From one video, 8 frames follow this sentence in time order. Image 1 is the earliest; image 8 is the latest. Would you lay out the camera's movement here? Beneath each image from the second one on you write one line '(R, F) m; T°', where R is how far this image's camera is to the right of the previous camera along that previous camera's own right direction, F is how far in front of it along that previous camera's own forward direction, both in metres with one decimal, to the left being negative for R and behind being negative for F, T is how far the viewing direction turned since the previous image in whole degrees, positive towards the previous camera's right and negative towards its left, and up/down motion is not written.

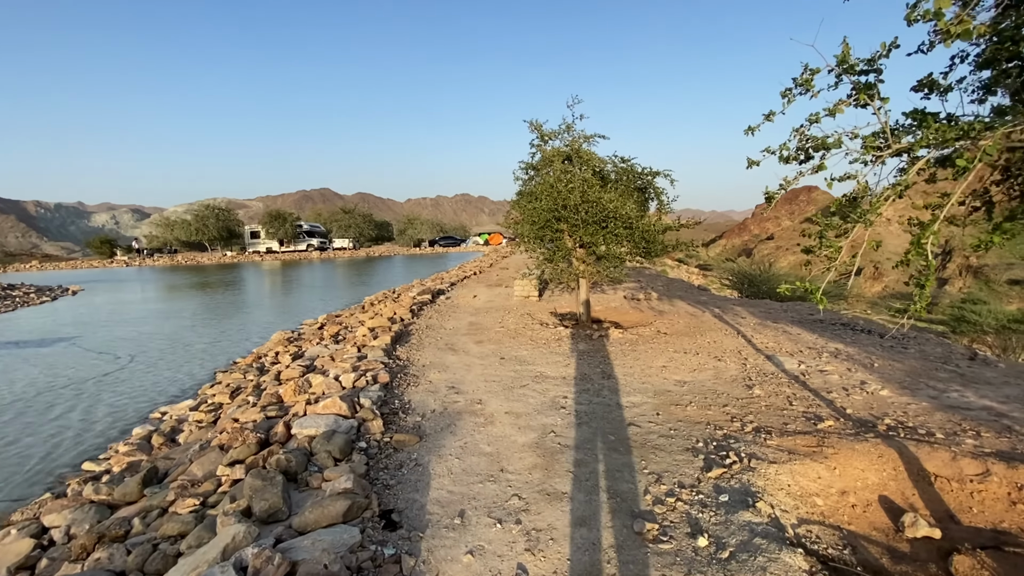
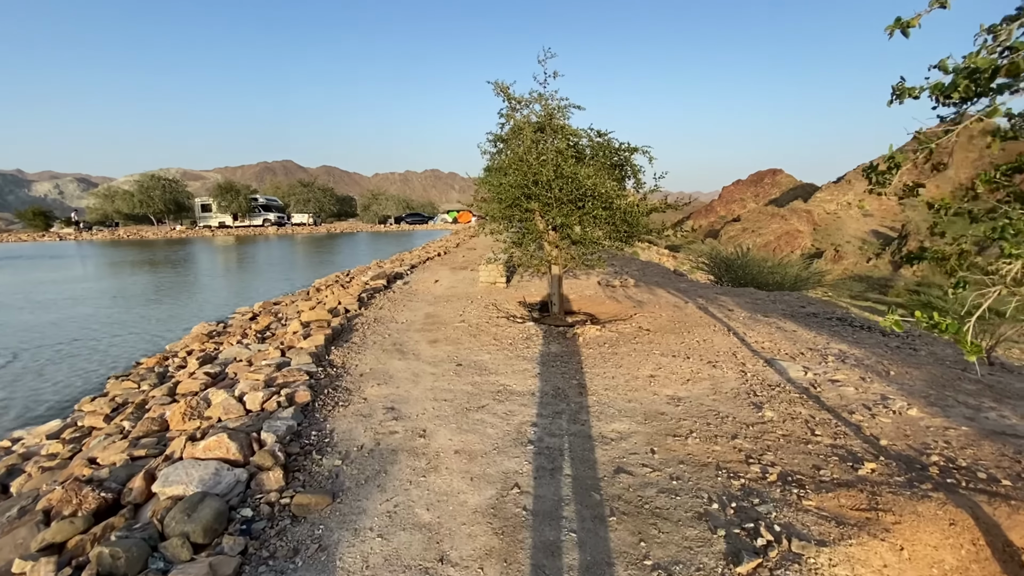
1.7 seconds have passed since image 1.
(+0.2, +1.5) m; +4°
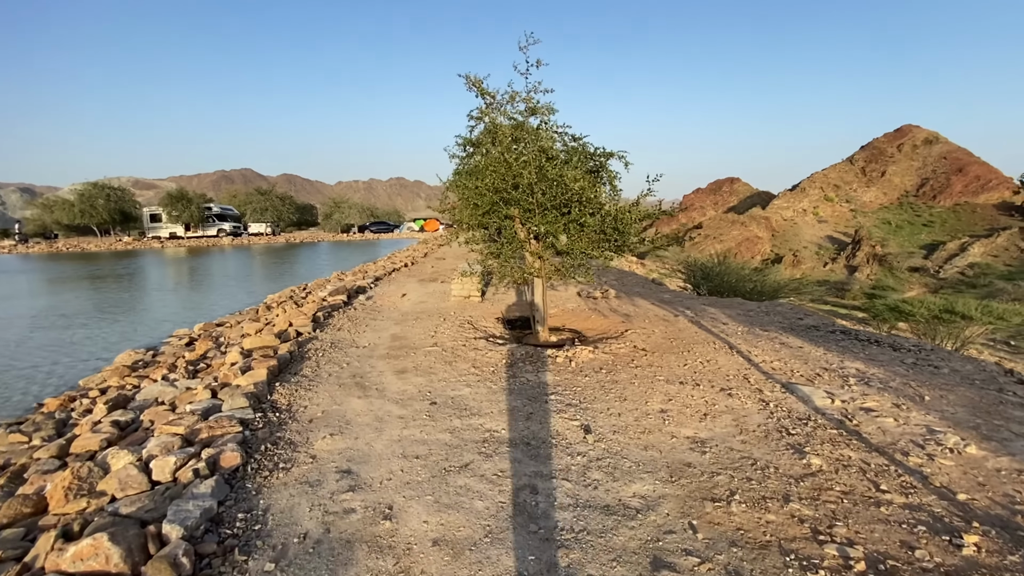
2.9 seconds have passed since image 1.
(-0.2, +1.1) m; +4°
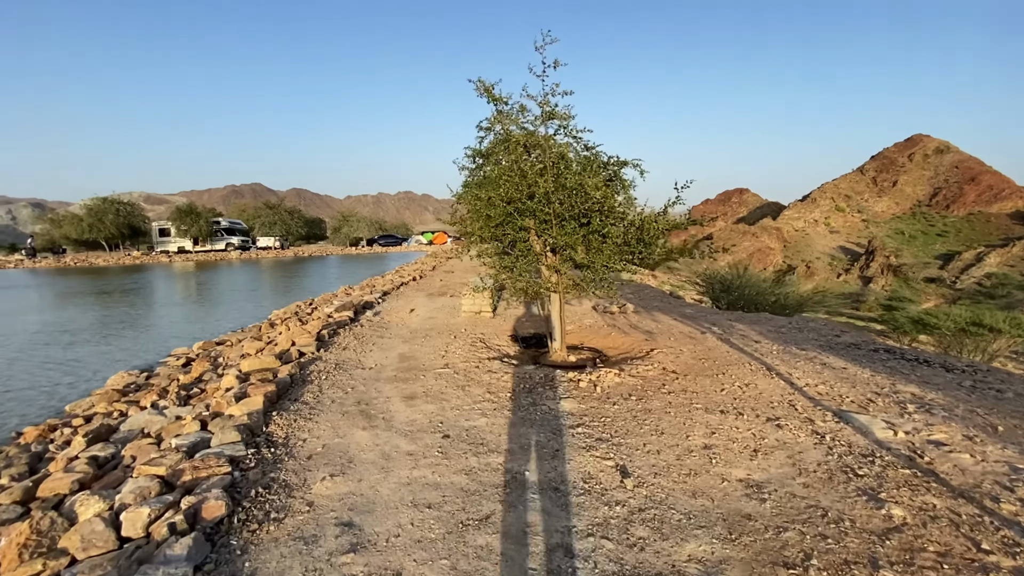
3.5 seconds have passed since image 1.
(-0.2, +0.6) m; -1°
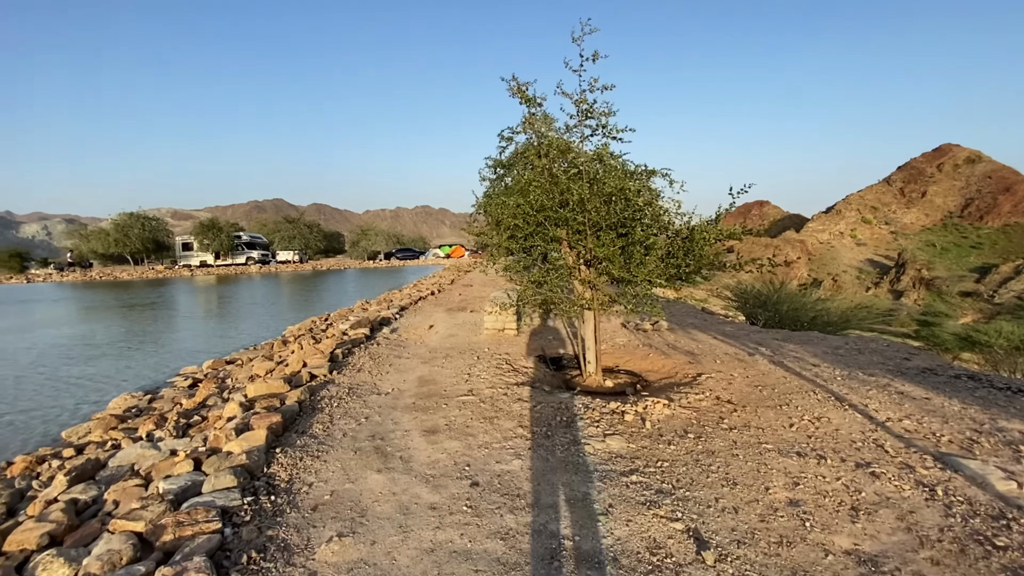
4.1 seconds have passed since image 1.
(-0.2, +0.8) m; -2°
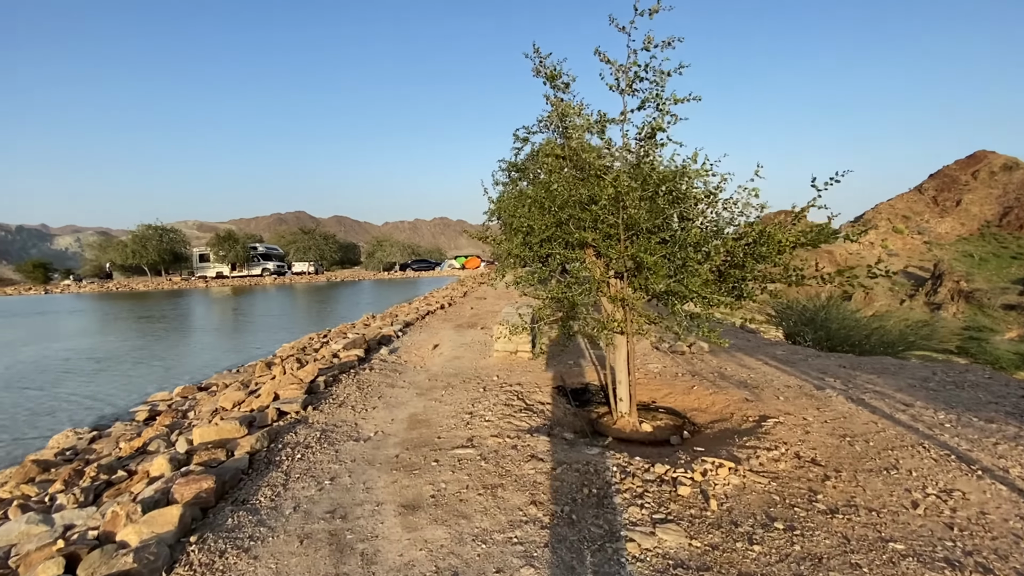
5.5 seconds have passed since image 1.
(+0.1, +1.5) m; -2°
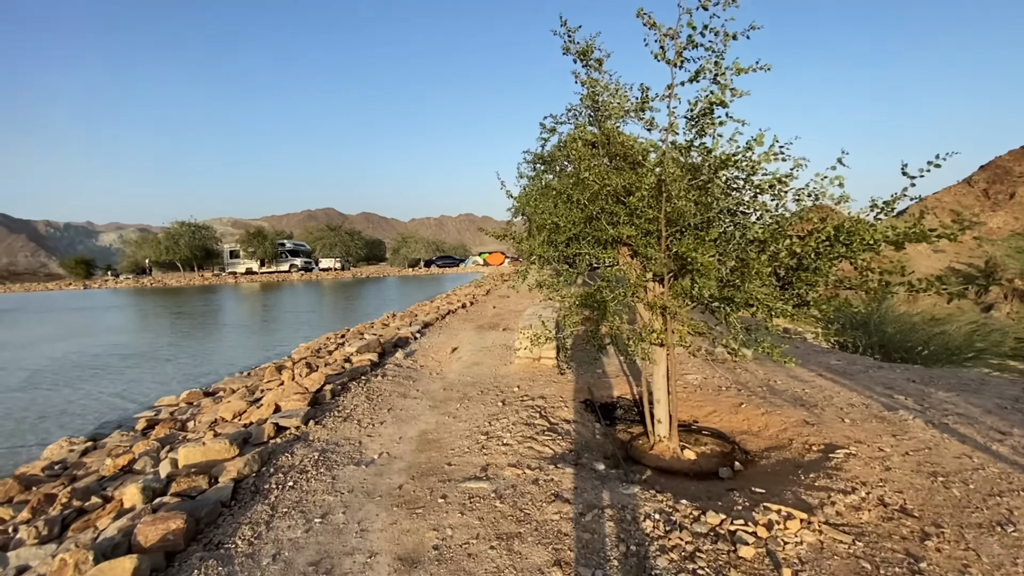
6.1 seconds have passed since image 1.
(0.0, +0.8) m; -3°
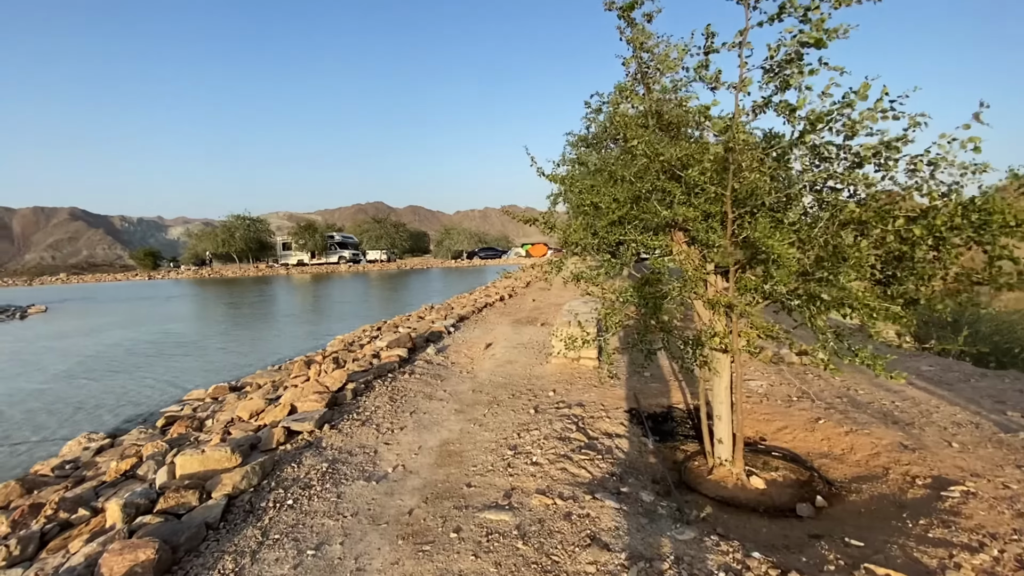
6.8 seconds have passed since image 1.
(+0.1, +0.7) m; -5°
